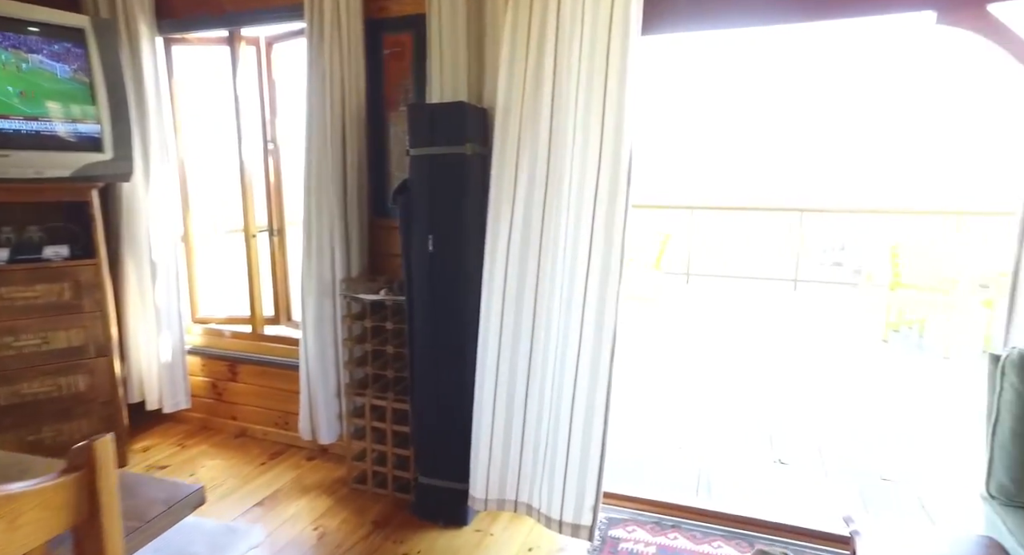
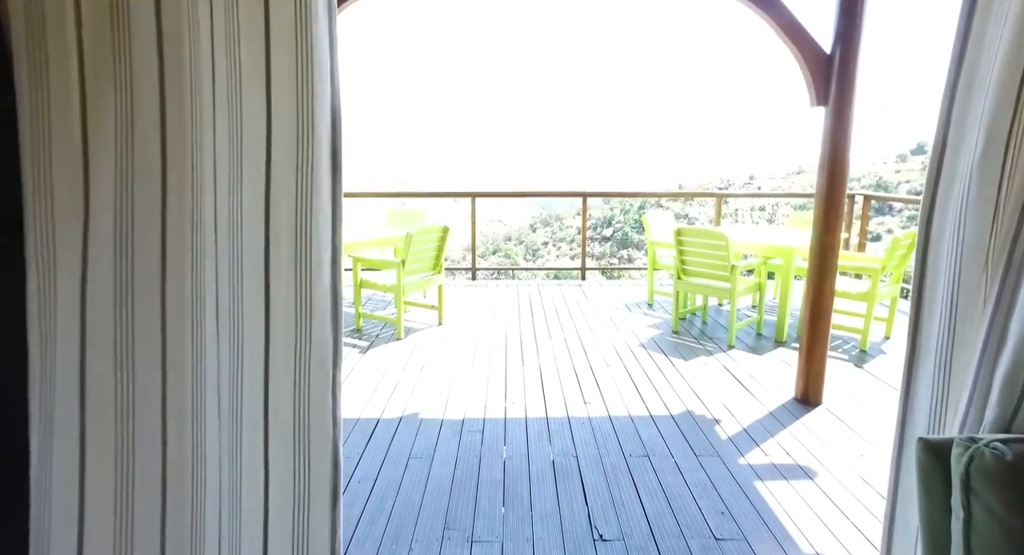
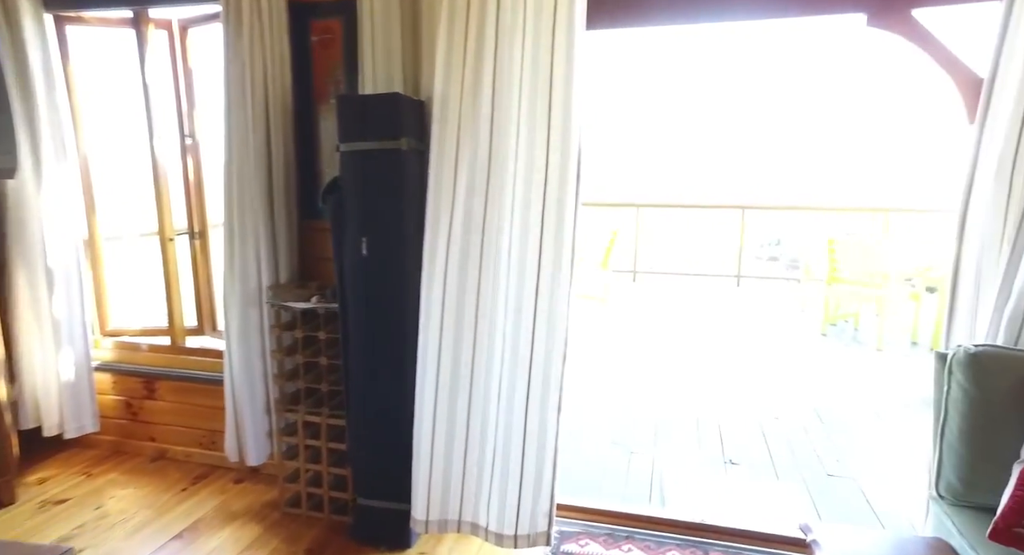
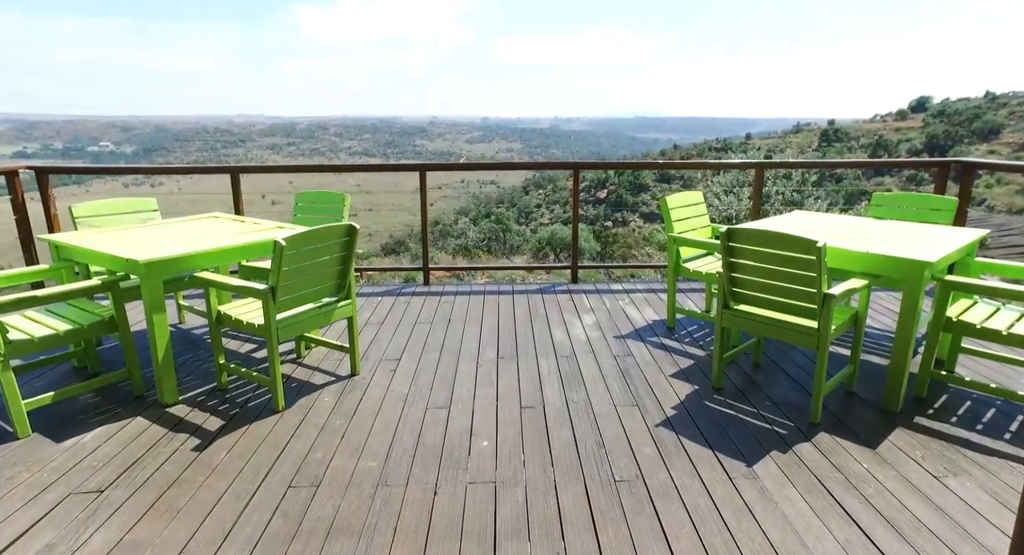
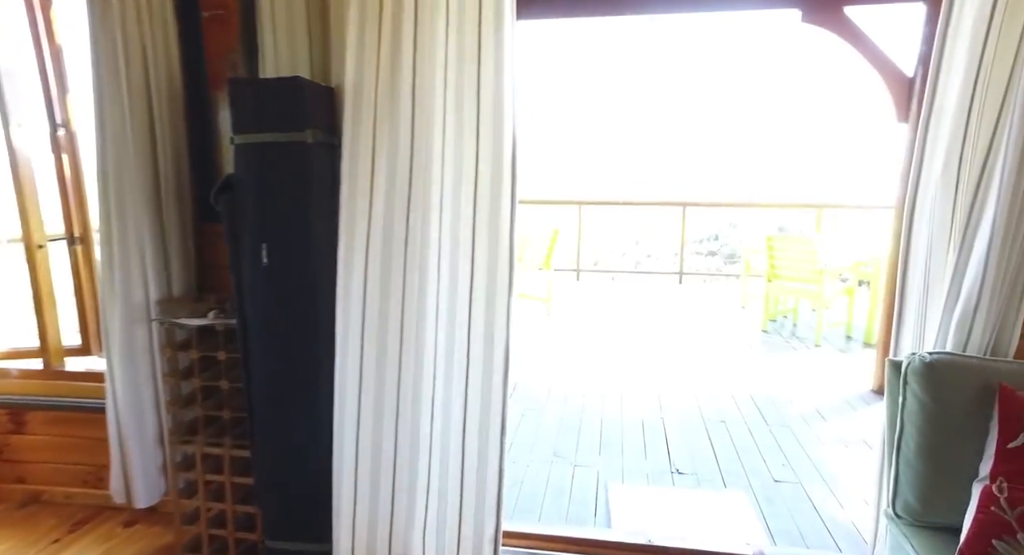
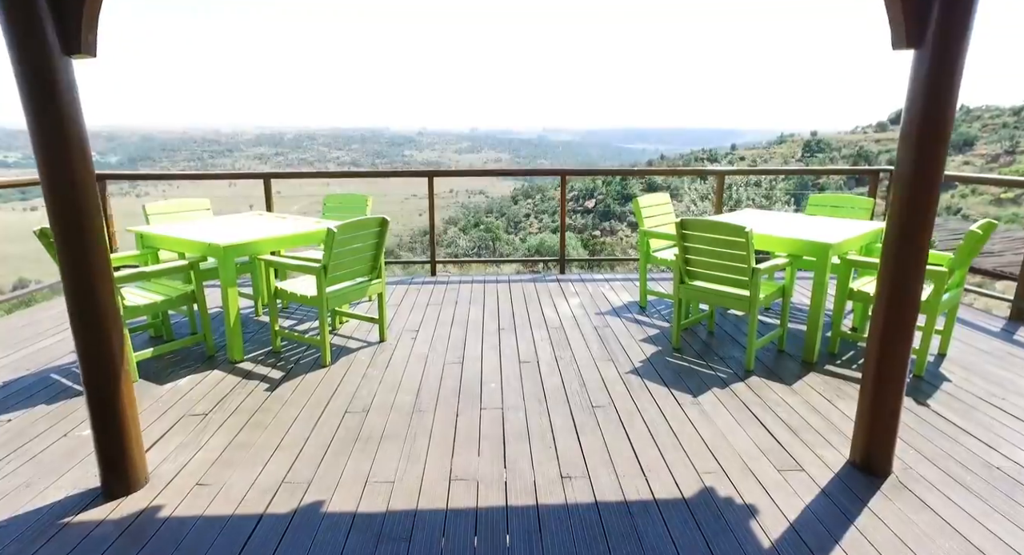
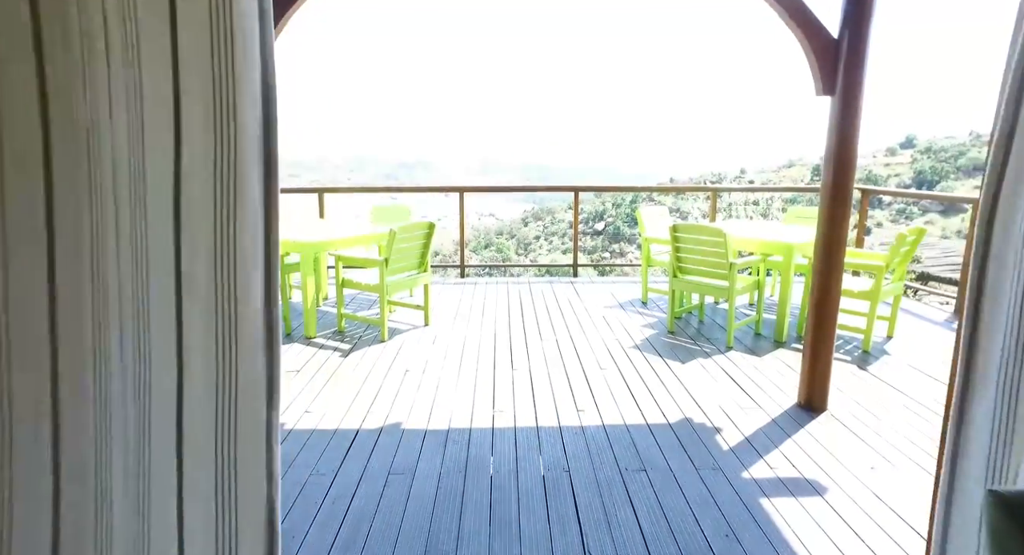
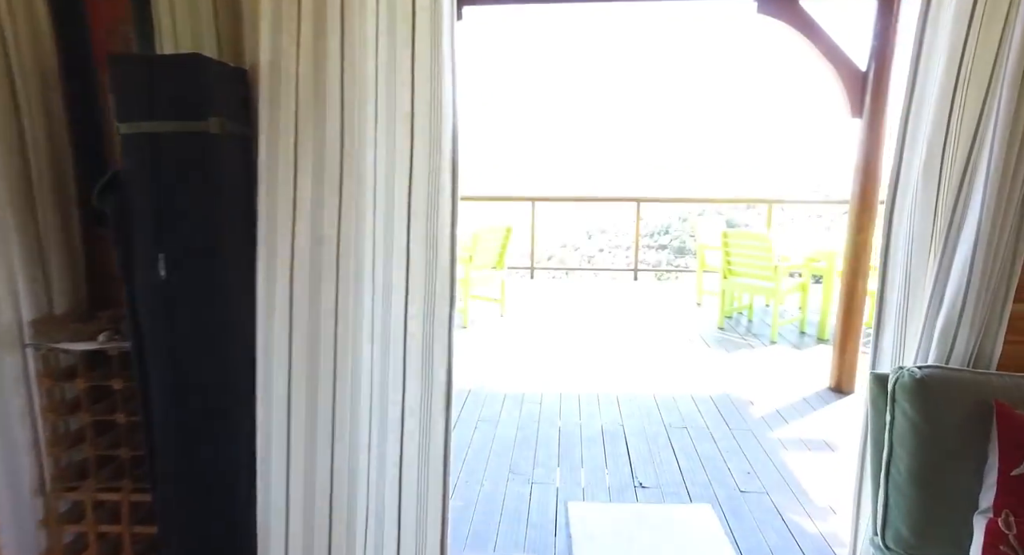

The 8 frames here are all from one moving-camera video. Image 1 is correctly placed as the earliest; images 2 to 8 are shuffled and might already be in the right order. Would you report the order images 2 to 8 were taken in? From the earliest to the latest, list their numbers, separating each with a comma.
3, 5, 8, 2, 7, 6, 4
